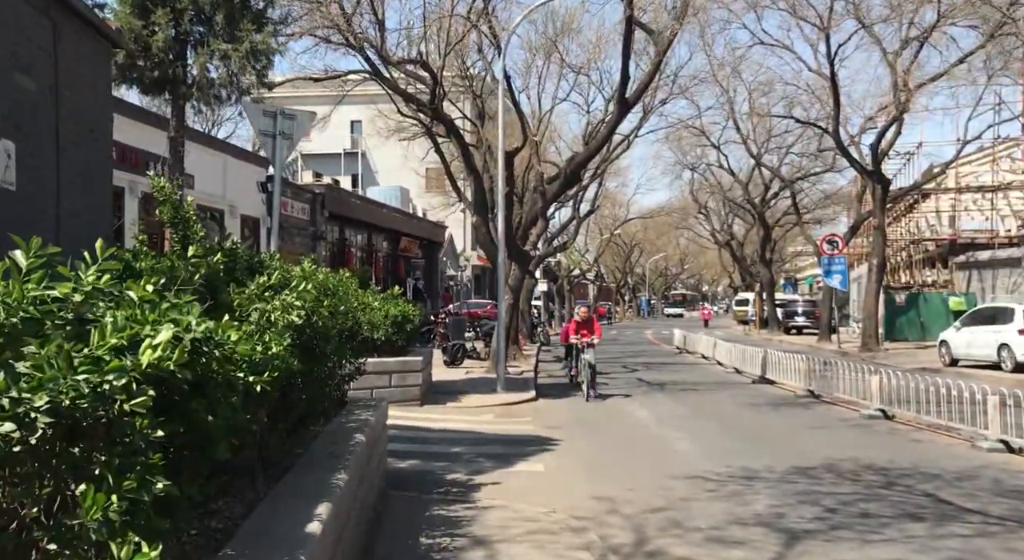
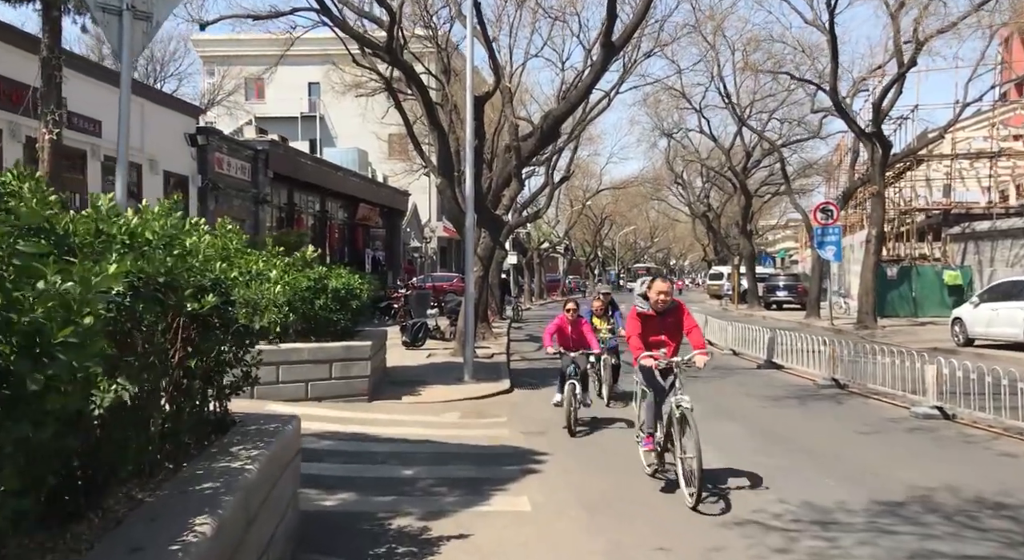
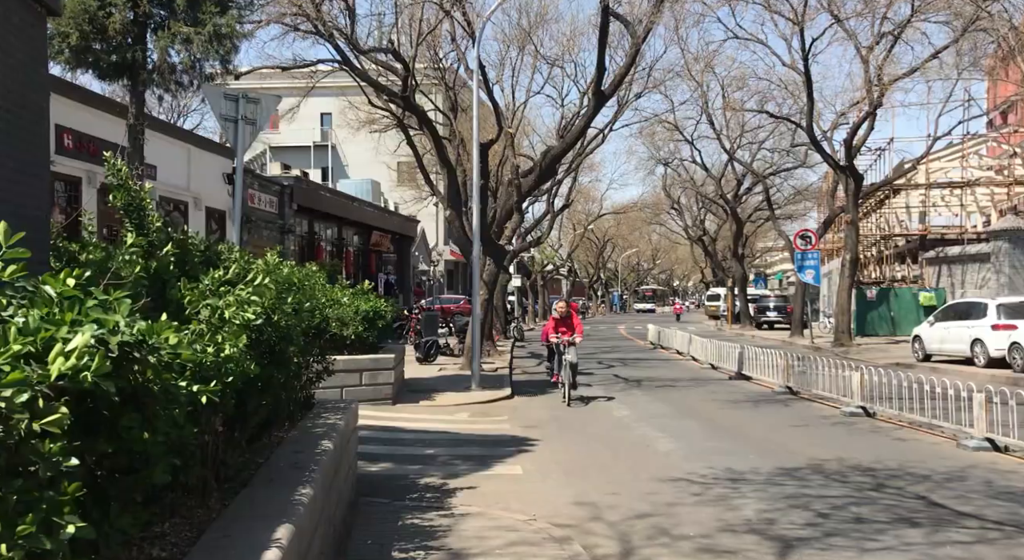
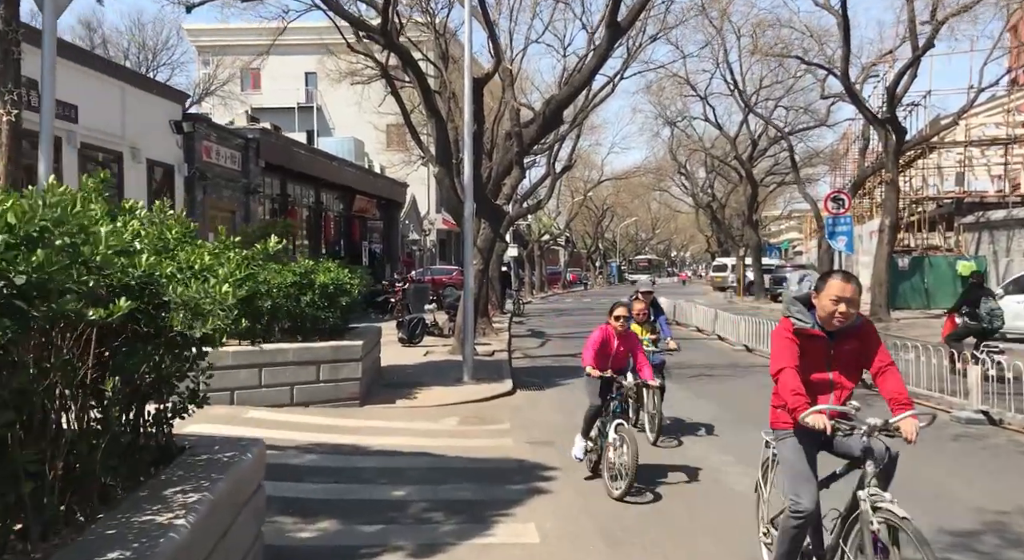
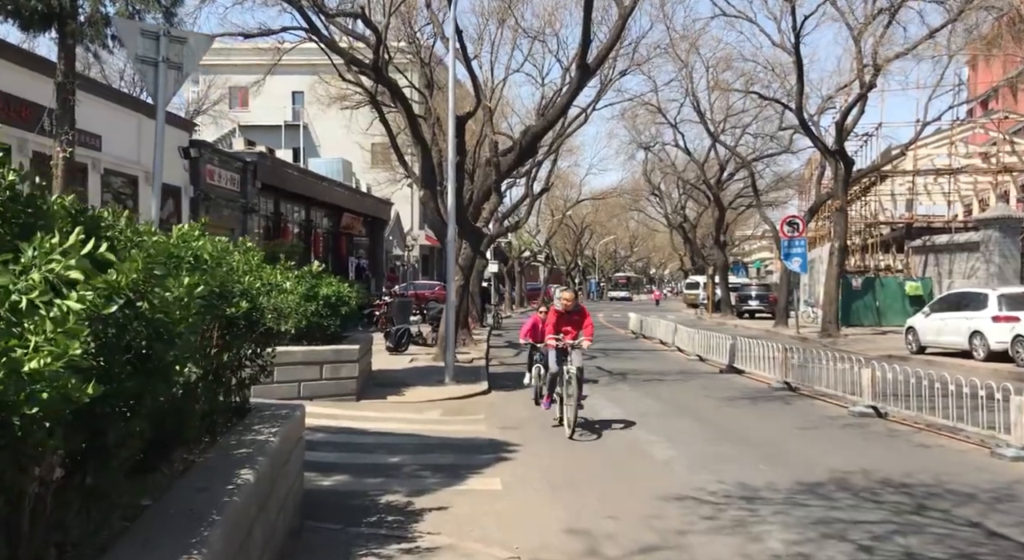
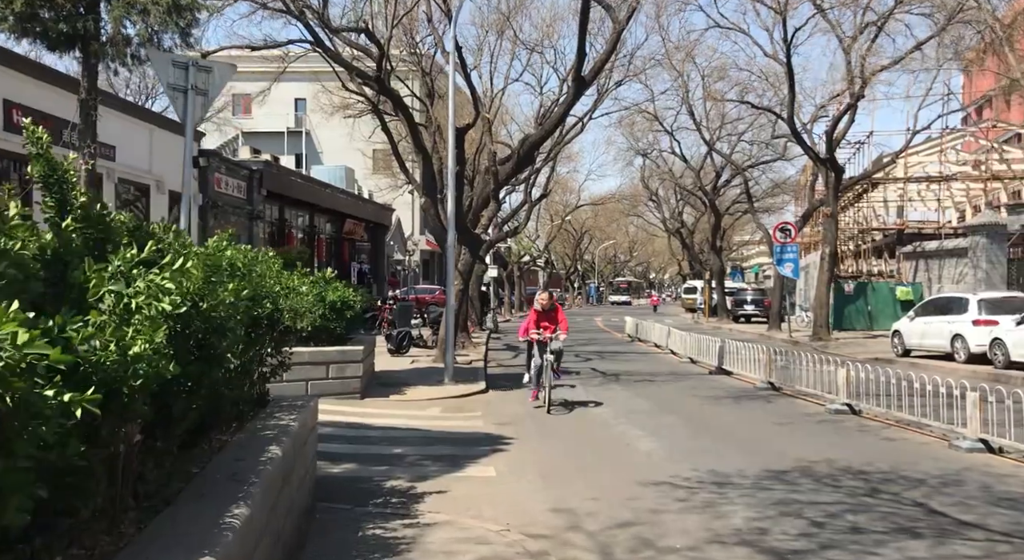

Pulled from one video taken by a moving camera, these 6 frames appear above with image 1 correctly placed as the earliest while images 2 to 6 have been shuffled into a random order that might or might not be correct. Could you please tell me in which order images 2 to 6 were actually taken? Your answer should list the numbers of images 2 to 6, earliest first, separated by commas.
3, 6, 5, 2, 4
